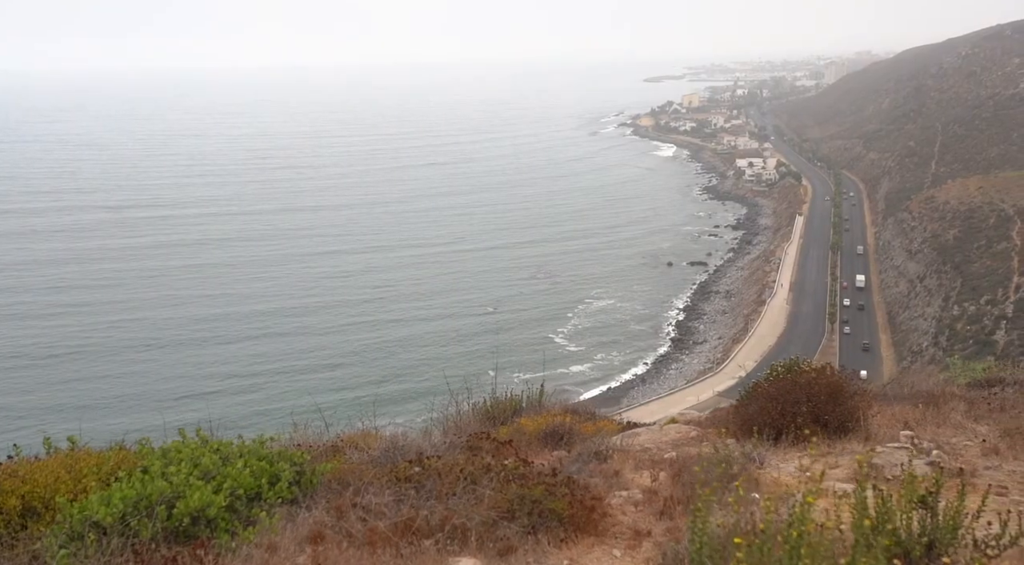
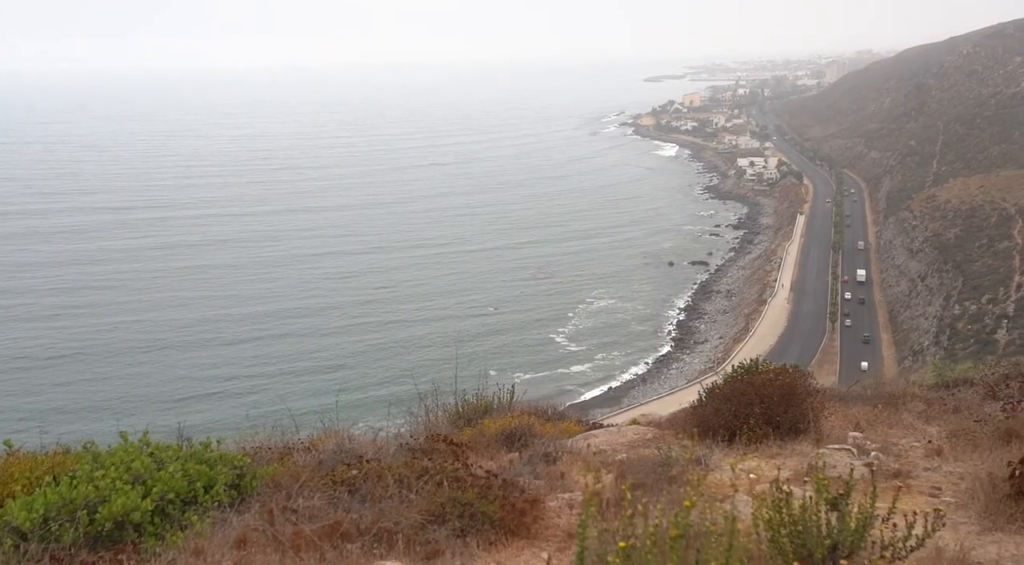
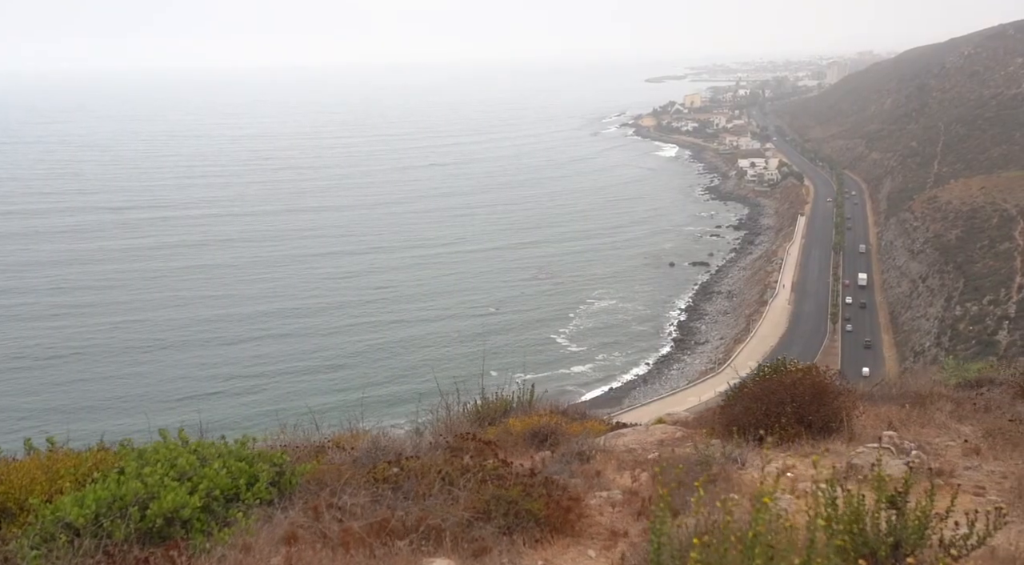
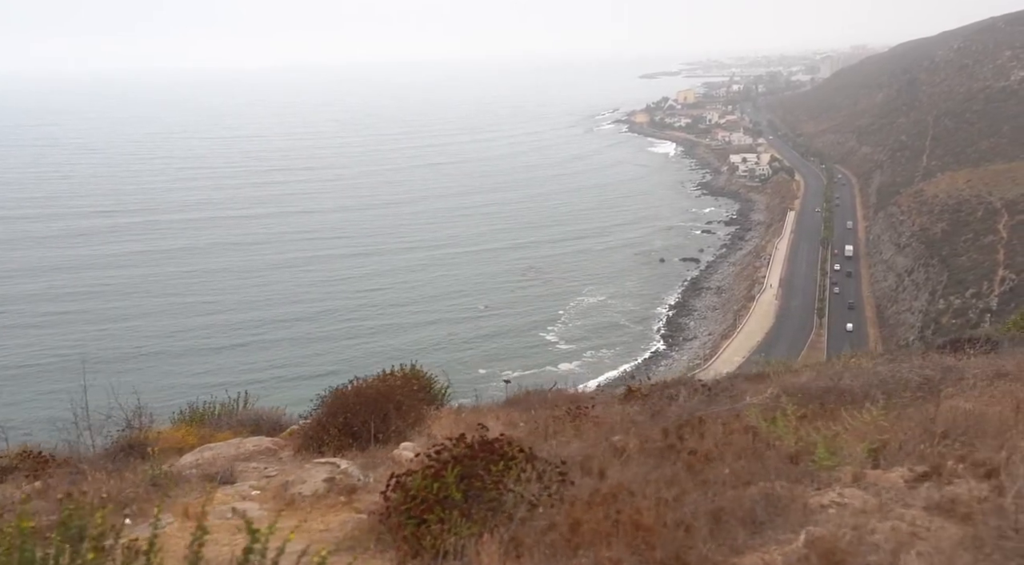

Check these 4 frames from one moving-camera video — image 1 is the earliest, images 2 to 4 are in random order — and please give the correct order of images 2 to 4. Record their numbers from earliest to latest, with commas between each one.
3, 2, 4
